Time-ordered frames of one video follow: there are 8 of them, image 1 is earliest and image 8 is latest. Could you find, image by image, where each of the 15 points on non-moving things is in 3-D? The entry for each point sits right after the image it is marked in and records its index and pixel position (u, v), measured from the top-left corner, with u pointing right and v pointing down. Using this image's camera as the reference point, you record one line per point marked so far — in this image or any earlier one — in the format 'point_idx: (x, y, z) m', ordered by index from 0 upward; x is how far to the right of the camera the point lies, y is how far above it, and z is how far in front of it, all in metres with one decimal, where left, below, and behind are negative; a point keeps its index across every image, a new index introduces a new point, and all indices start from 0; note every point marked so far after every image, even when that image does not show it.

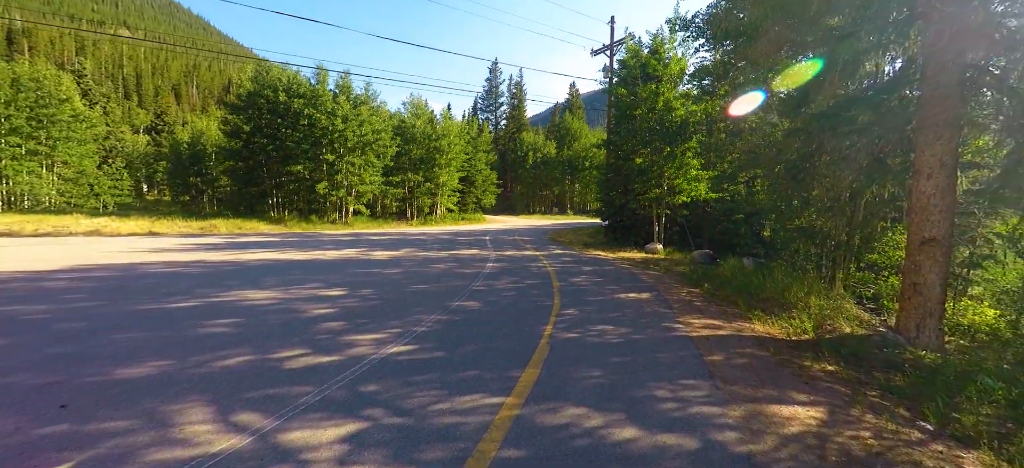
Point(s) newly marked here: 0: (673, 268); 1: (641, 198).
0: (+4.5, -0.9, +12.3) m
1: (+5.4, +1.5, +18.6) m
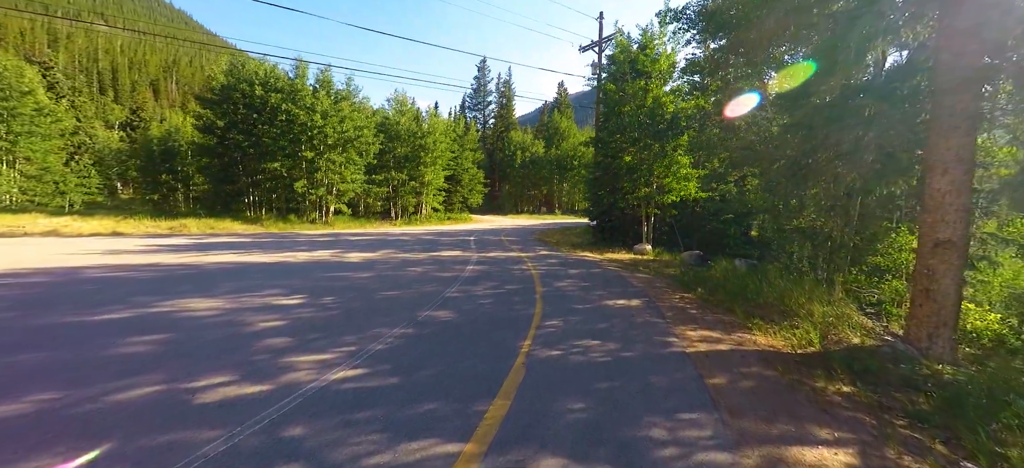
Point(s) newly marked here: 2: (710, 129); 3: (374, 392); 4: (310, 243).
0: (+4.0, -1.0, +11.7) m
1: (+4.8, +1.5, +18.0) m
2: (+5.9, +3.1, +13.1) m
3: (-1.0, -1.2, +3.3) m
4: (-7.7, -0.3, +17.0) m
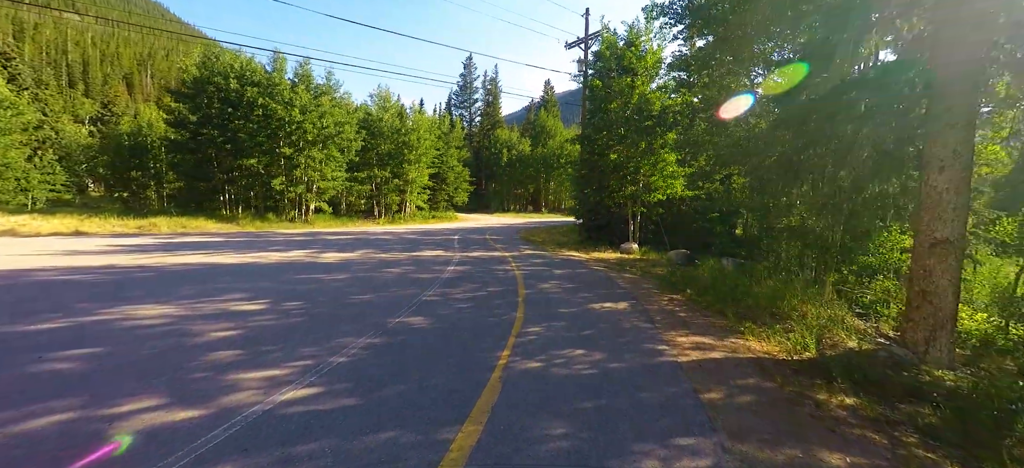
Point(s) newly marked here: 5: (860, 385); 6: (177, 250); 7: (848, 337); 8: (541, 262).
0: (+3.6, -0.9, +11.5) m
1: (+4.2, +1.5, +17.8) m
2: (+5.4, +3.2, +12.9) m
3: (-1.2, -1.2, +2.8) m
4: (-8.3, -0.3, +16.3) m
5: (+3.3, -1.4, +4.2) m
6: (-10.4, -0.5, +13.8) m
7: (+4.3, -1.3, +5.7) m
8: (+0.7, -0.7, +11.3) m
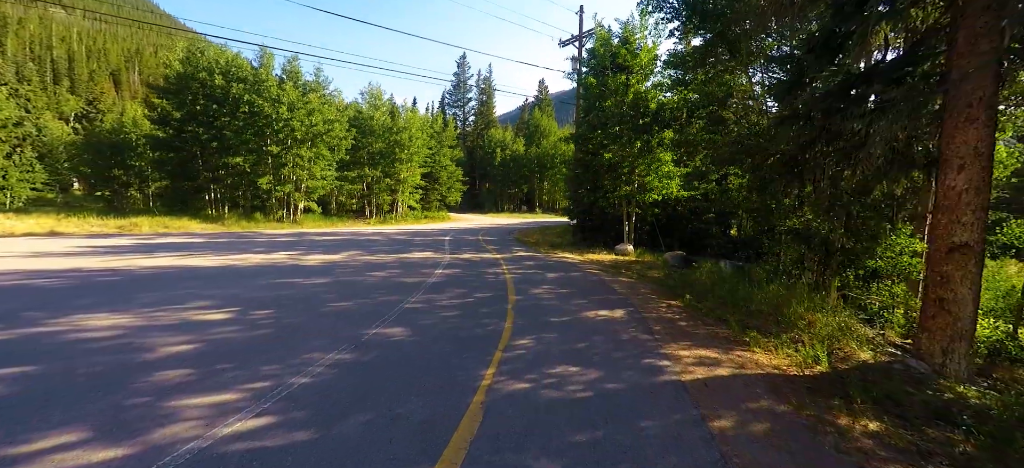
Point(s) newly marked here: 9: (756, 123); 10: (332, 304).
0: (+3.4, -1.0, +11.1) m
1: (+3.9, +1.5, +17.4) m
2: (+5.1, +3.1, +12.5) m
3: (-1.3, -1.2, +2.4) m
4: (-8.6, -0.3, +15.8) m
5: (+3.2, -1.5, +3.8) m
6: (-10.7, -0.5, +13.2) m
7: (+4.2, -1.4, +5.3) m
8: (+0.5, -0.8, +10.9) m
9: (+5.4, +2.5, +9.8) m
10: (-2.5, -1.0, +6.3) m
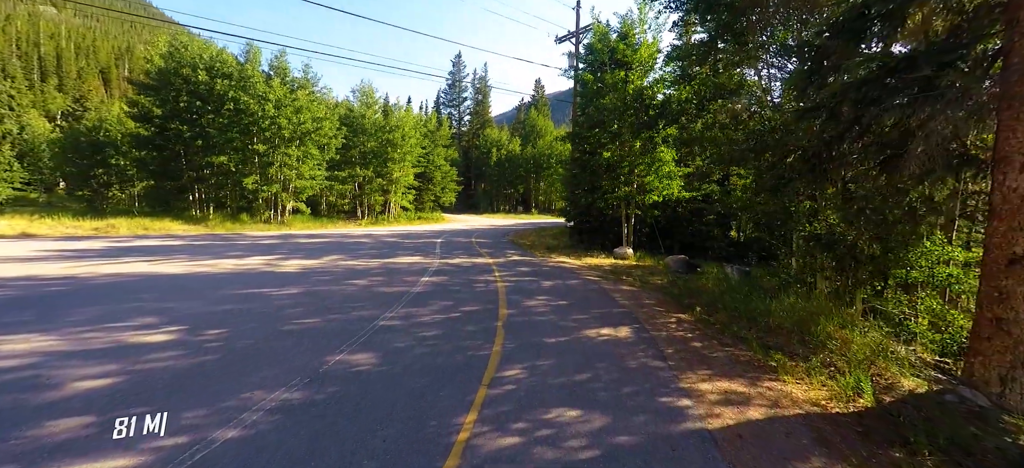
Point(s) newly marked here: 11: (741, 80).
0: (+3.2, -1.1, +10.4) m
1: (+3.6, +1.4, +16.7) m
2: (+5.0, +3.0, +11.9) m
3: (-1.4, -1.3, +1.7) m
4: (-8.8, -0.4, +15.0) m
5: (+3.1, -1.6, +3.1) m
6: (-10.8, -0.6, +12.4) m
7: (+4.0, -1.5, +4.6) m
8: (+0.4, -0.8, +10.2) m
9: (+5.3, +2.4, +9.1) m
10: (-2.7, -1.1, +5.5) m
11: (+5.2, +3.4, +10.0) m
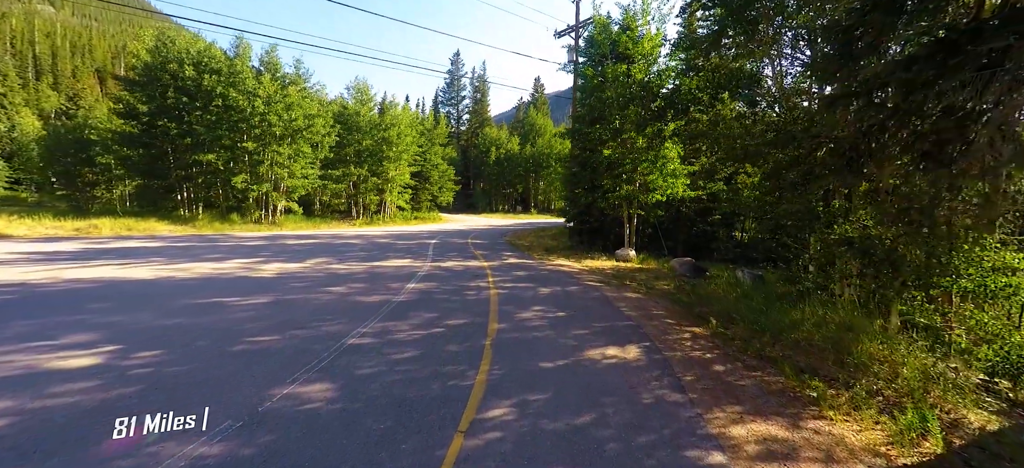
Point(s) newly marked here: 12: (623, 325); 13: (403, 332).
0: (+3.1, -1.1, +9.6) m
1: (+3.5, +1.4, +16.0) m
2: (+4.9, +3.0, +11.1) m
3: (-1.5, -1.3, +0.9) m
4: (-8.9, -0.5, +14.2) m
5: (+3.0, -1.6, +2.4) m
6: (-10.9, -0.6, +11.6) m
7: (+3.9, -1.5, +3.9) m
8: (+0.3, -0.9, +9.4) m
9: (+5.2, +2.3, +8.4) m
10: (-2.8, -1.1, +4.8) m
11: (+5.1, +3.4, +9.3) m
12: (+1.3, -1.1, +5.5) m
13: (-1.2, -1.1, +5.0) m
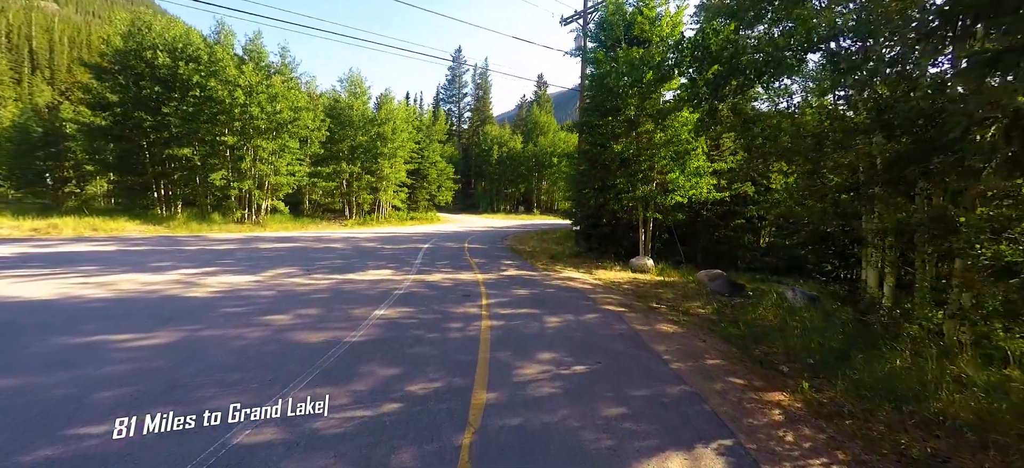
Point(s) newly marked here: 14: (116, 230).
0: (+3.1, -1.3, +7.8) m
1: (+3.6, +1.2, +14.1) m
2: (+4.9, +2.8, +9.3) m
3: (-1.5, -1.5, -0.9) m
4: (-8.9, -0.6, +12.5) m
5: (+2.9, -1.8, +0.5) m
6: (-10.9, -0.7, +9.9) m
7: (+3.9, -1.7, +2.0) m
8: (+0.2, -1.0, +7.6) m
9: (+5.2, +2.1, +6.5) m
10: (-2.8, -1.3, +3.0) m
11: (+5.1, +3.2, +7.5) m
12: (+1.3, -1.3, +3.7) m
13: (-1.2, -1.2, +3.2) m
14: (-16.3, +0.2, +18.3) m
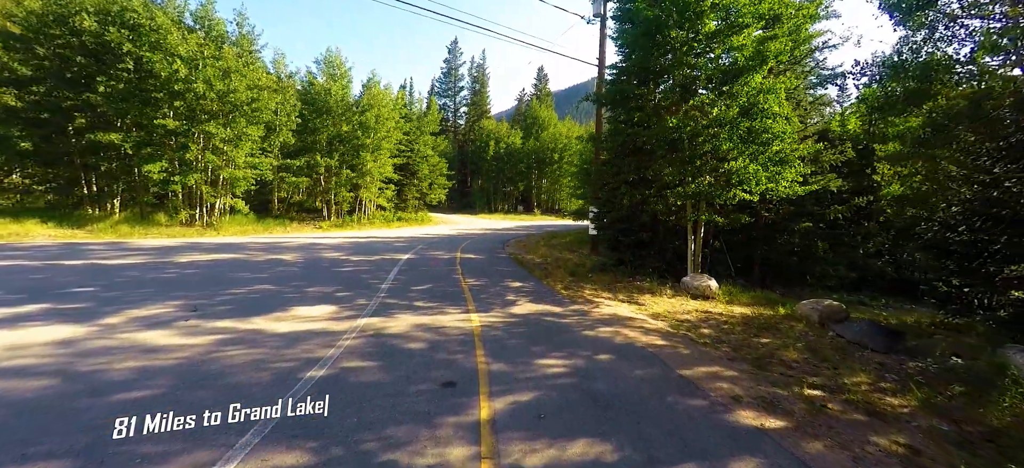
0: (+3.3, -1.5, +4.2) m
1: (+3.8, +1.0, +10.5) m
2: (+5.1, +2.6, +5.7) m
3: (-1.3, -1.7, -4.5) m
4: (-8.7, -0.8, +8.8) m
5: (+3.2, -2.0, -3.1) m
6: (-10.7, -0.9, +6.2) m
7: (+4.2, -1.9, -1.6) m
8: (+0.5, -1.3, +4.0) m
9: (+5.4, +1.9, +2.9) m
10: (-2.5, -1.5, -0.7) m
11: (+5.3, +3.0, +3.9) m
12: (+1.6, -1.5, 0.0) m
13: (-1.0, -1.5, -0.5) m
14: (-16.2, 0.0, +14.5) m
